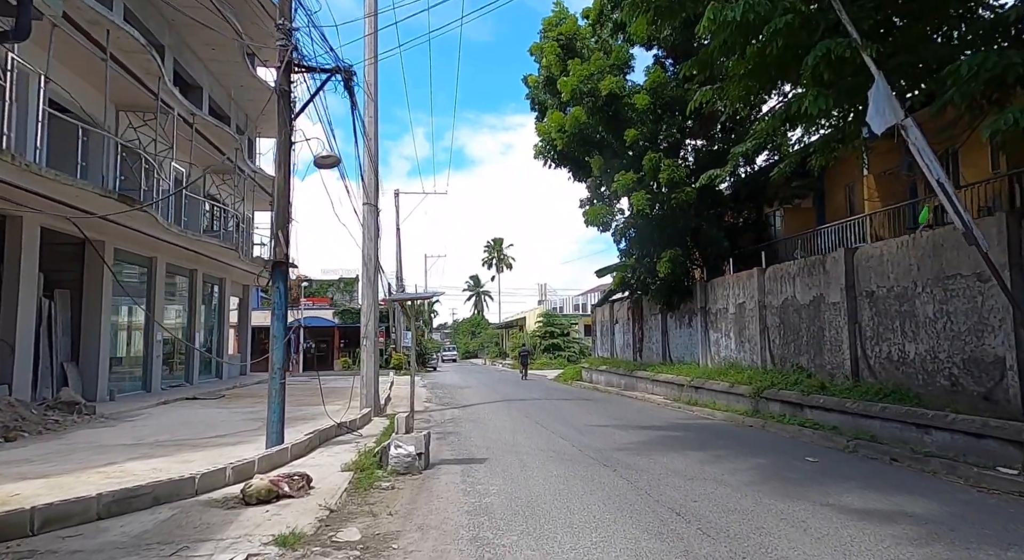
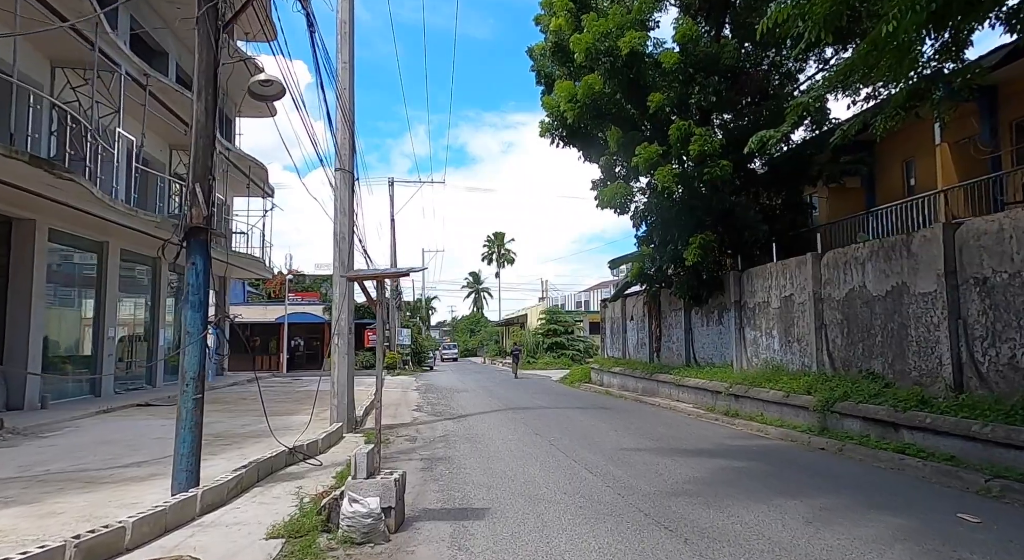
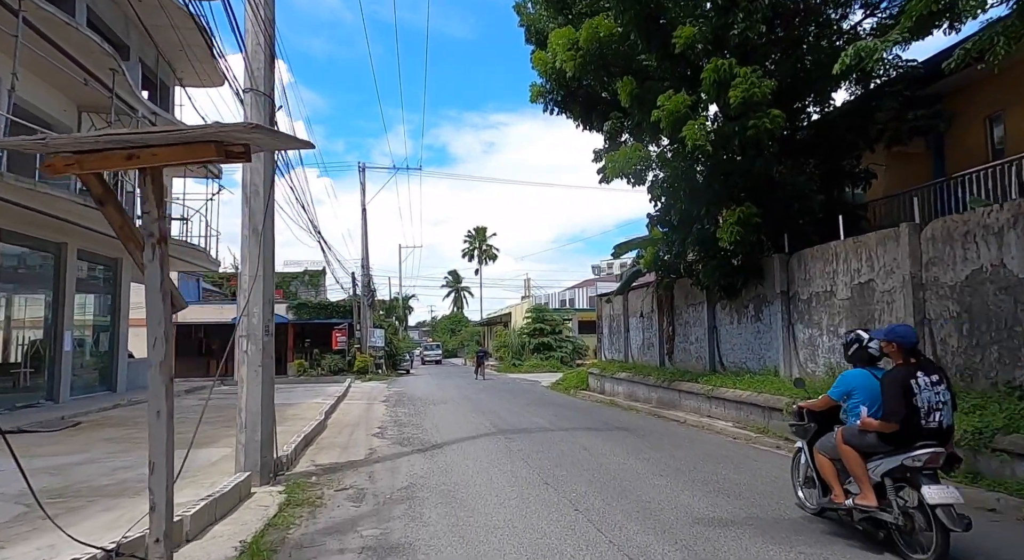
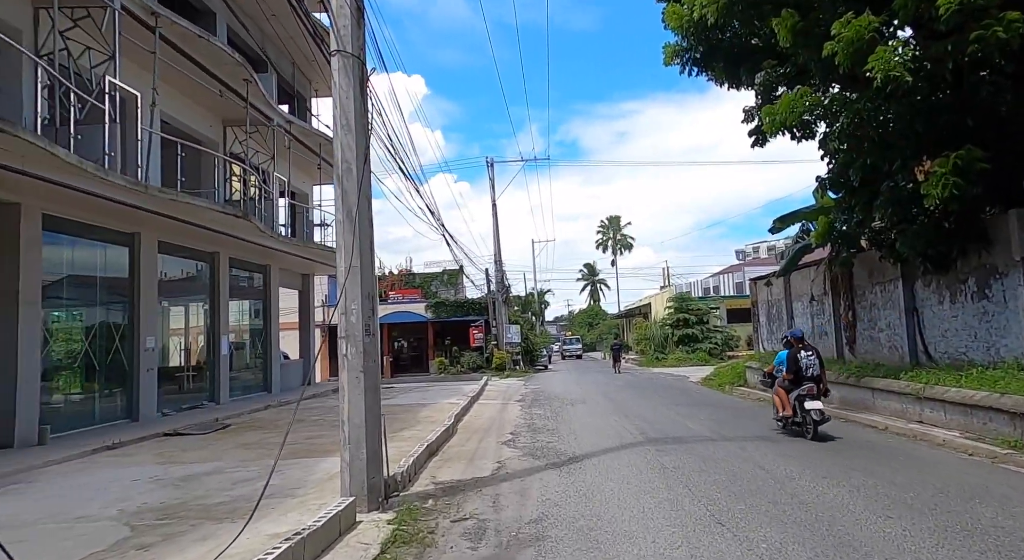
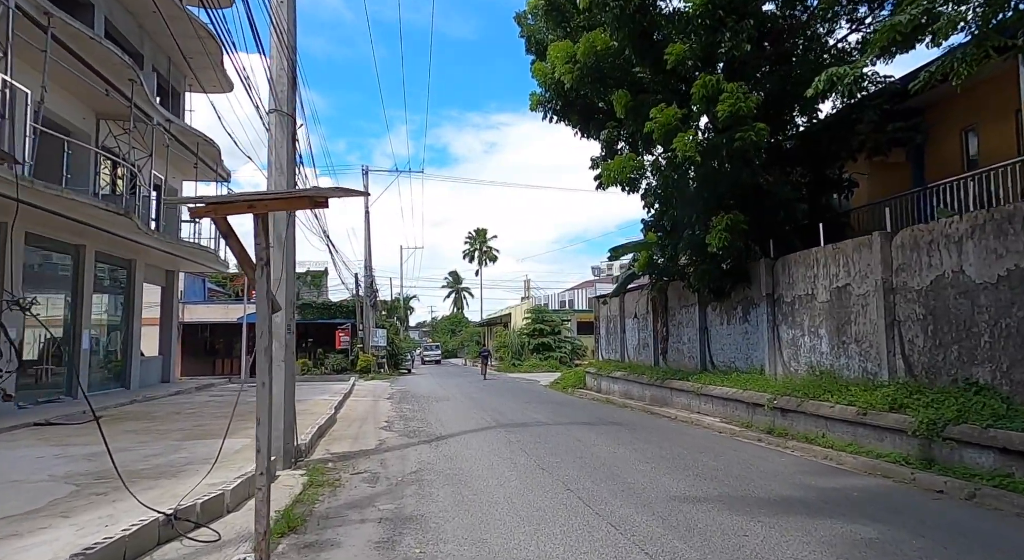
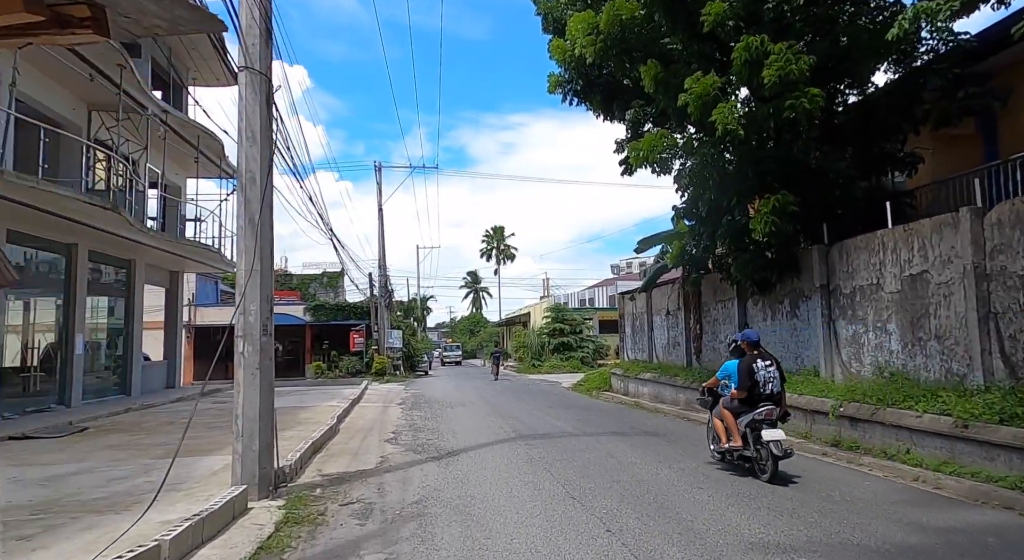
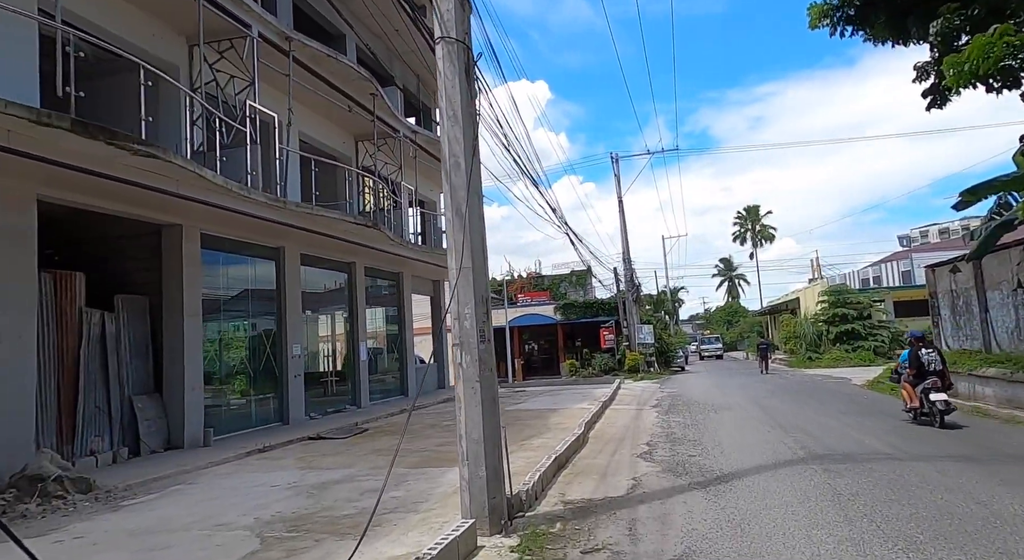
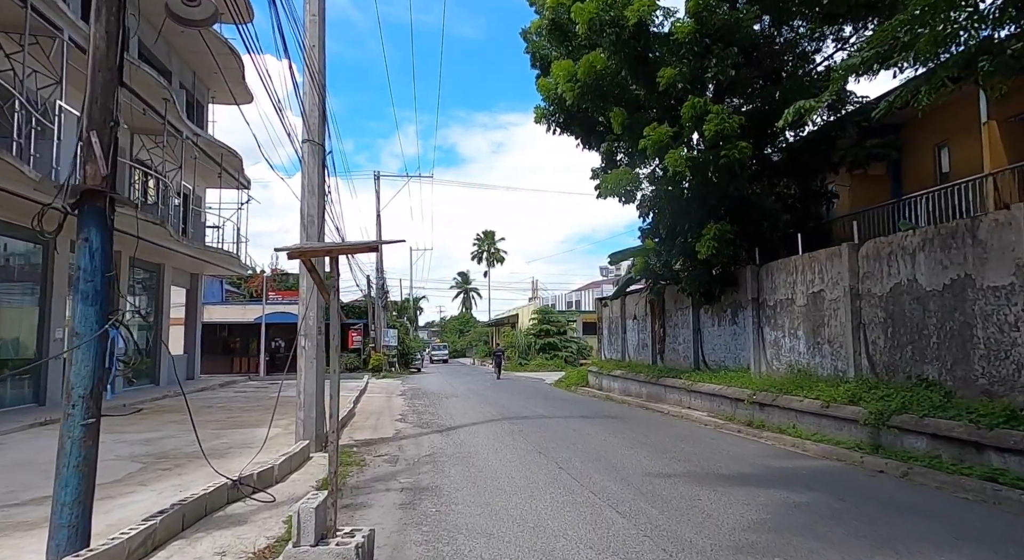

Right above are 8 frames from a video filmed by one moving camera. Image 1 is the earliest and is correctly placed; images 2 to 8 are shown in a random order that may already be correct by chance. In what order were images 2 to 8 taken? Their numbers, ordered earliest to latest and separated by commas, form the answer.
2, 8, 5, 3, 6, 4, 7
